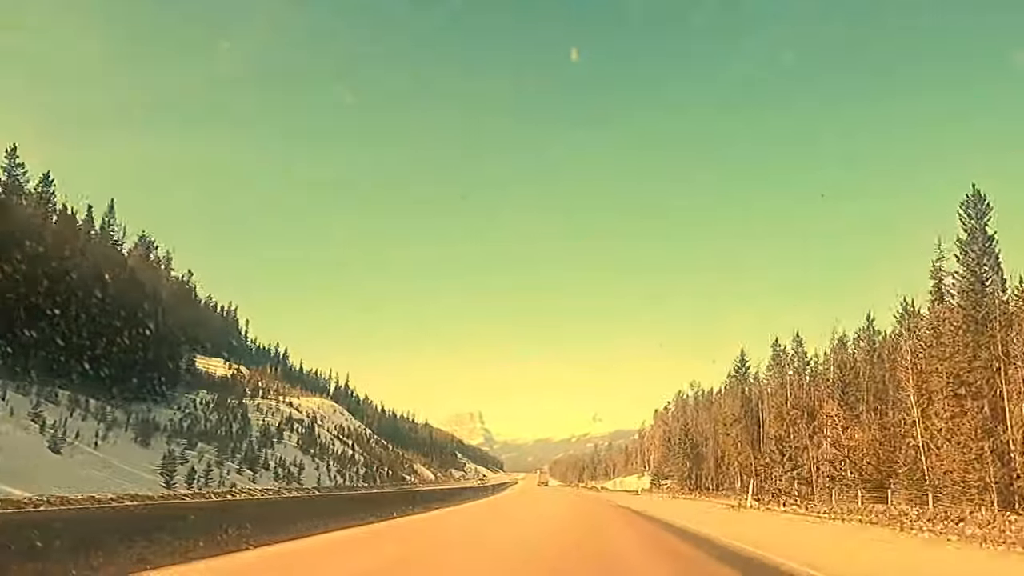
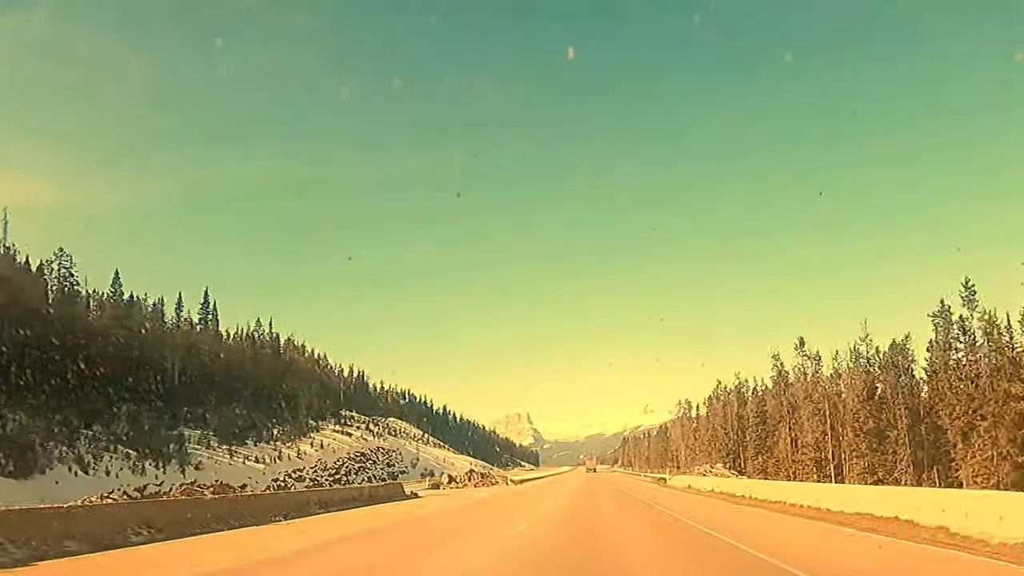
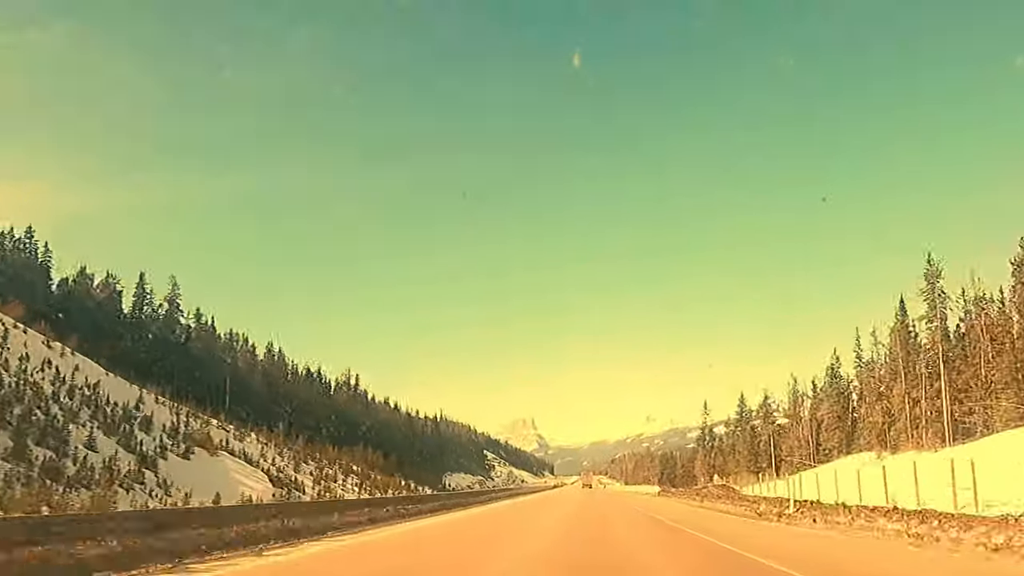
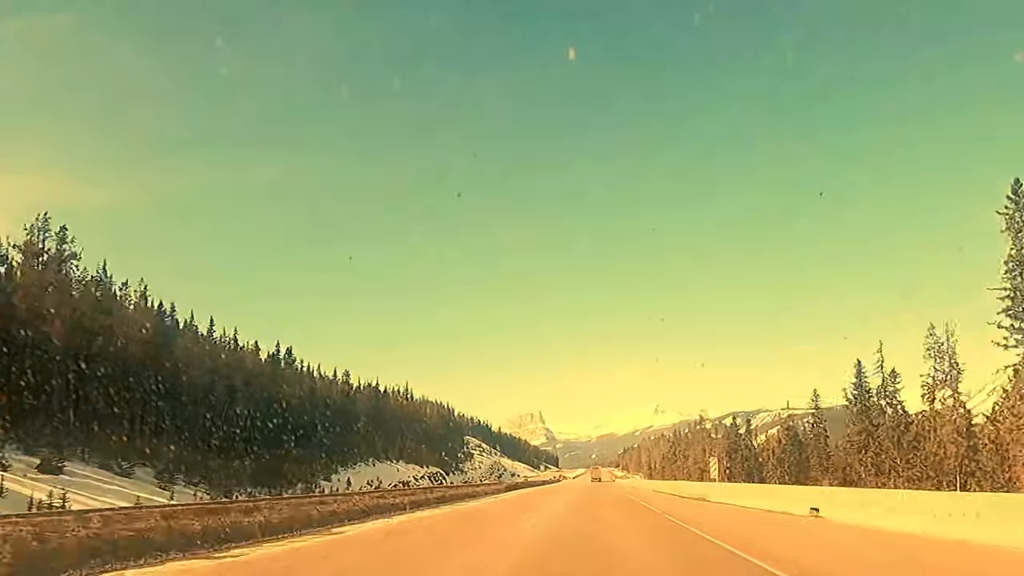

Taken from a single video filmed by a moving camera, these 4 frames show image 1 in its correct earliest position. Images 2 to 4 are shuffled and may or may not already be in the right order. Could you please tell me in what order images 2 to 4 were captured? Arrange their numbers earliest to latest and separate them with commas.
3, 4, 2
